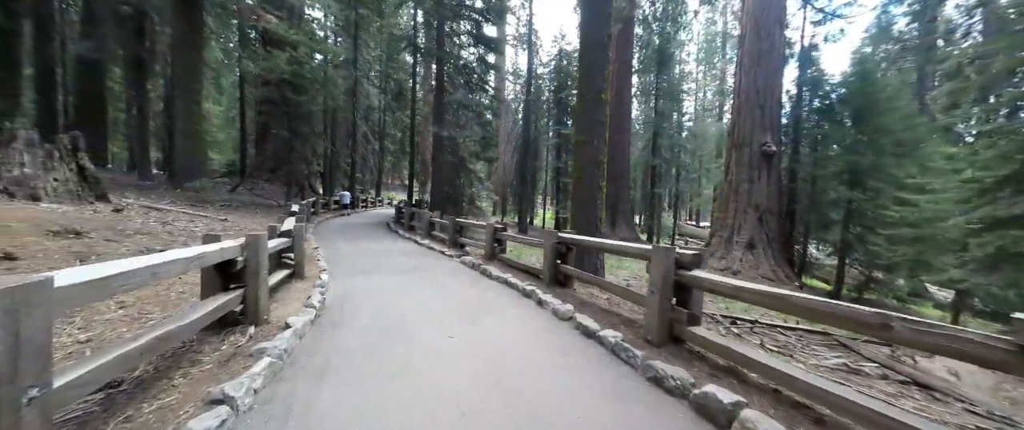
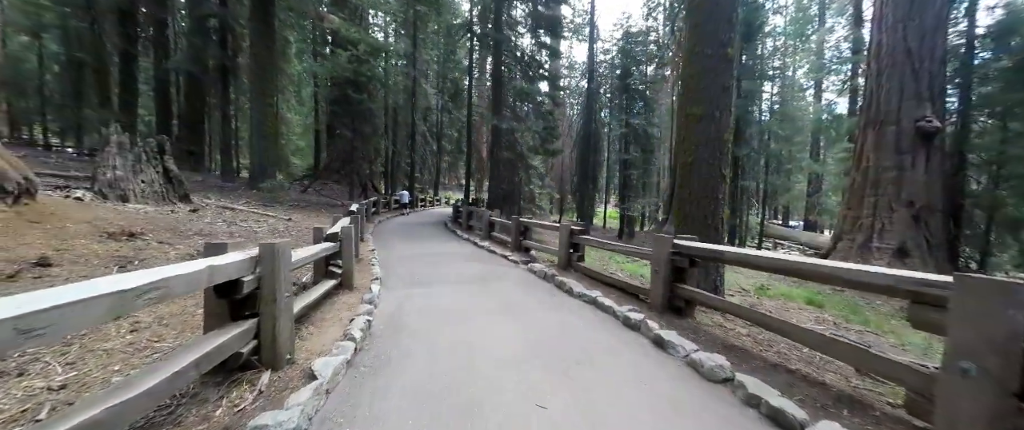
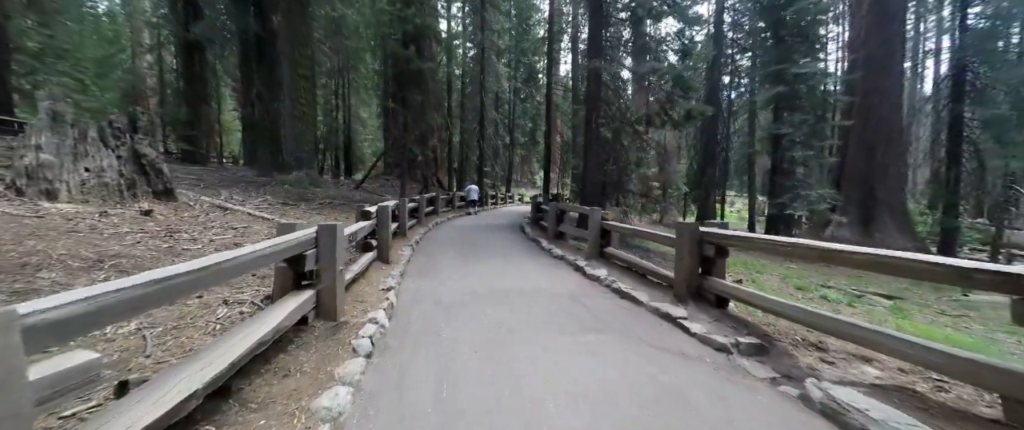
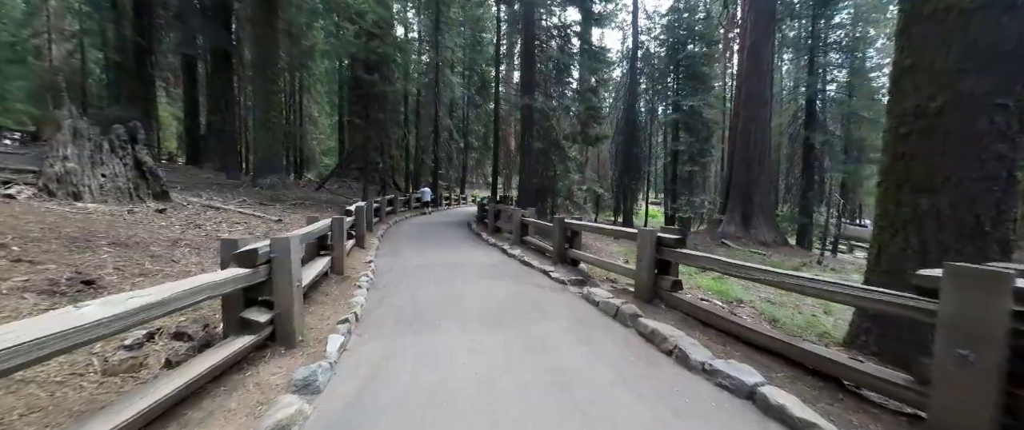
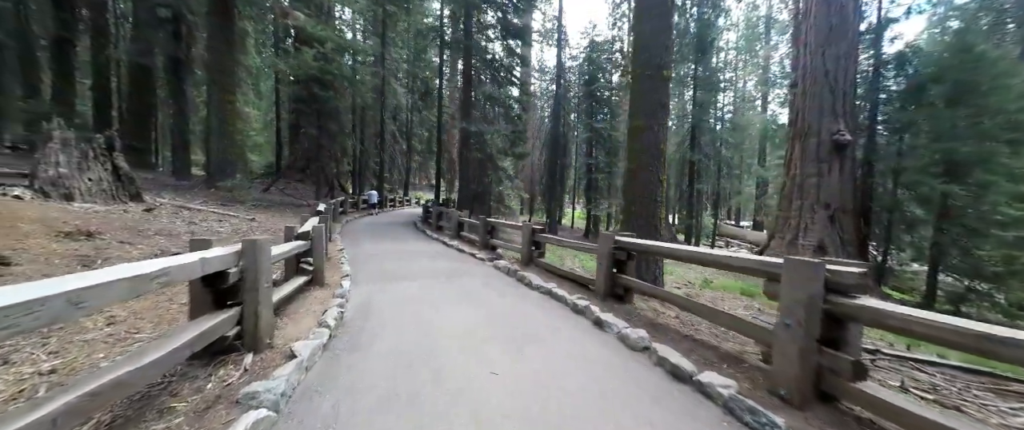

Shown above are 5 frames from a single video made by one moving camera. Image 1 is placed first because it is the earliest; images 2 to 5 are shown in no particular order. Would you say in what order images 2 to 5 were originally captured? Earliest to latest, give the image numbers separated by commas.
5, 2, 4, 3
